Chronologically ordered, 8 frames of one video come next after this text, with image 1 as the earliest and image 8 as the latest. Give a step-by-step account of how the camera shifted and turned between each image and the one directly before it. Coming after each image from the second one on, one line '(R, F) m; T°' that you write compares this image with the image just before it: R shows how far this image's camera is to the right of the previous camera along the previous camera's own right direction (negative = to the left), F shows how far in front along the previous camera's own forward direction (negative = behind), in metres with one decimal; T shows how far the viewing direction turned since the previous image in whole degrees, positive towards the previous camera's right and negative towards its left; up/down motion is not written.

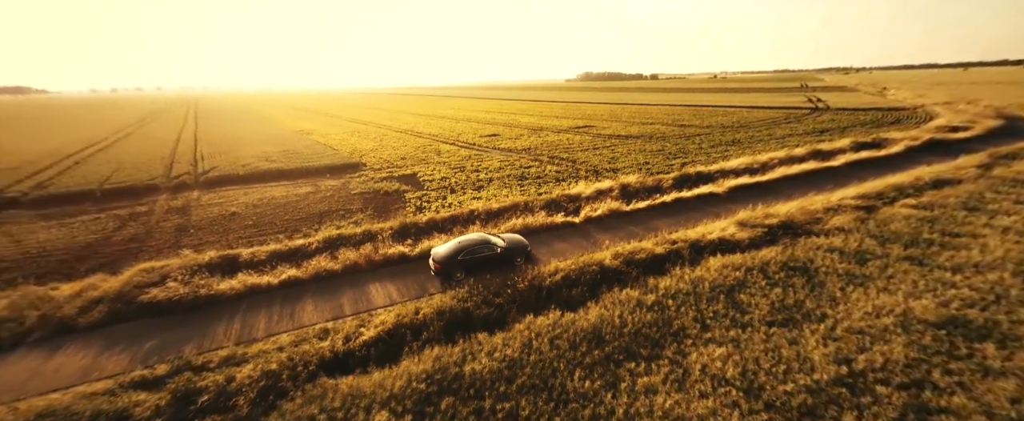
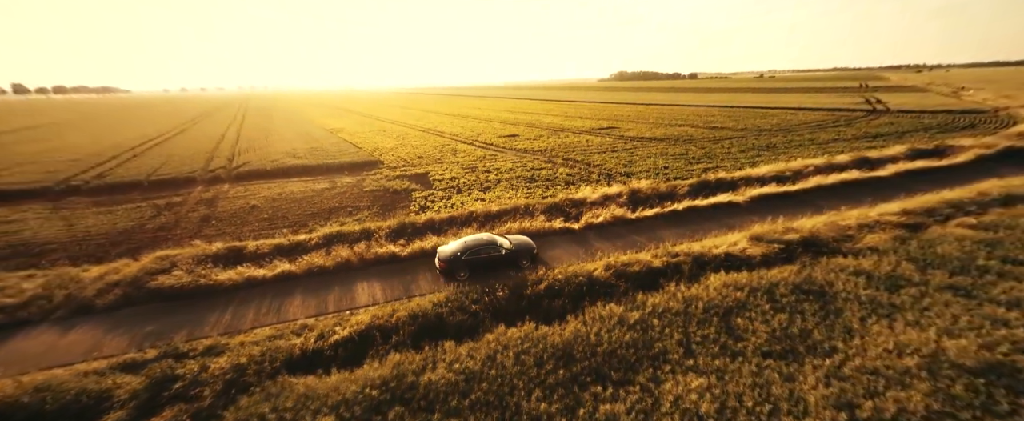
(+1.7, +0.5) m; -5°
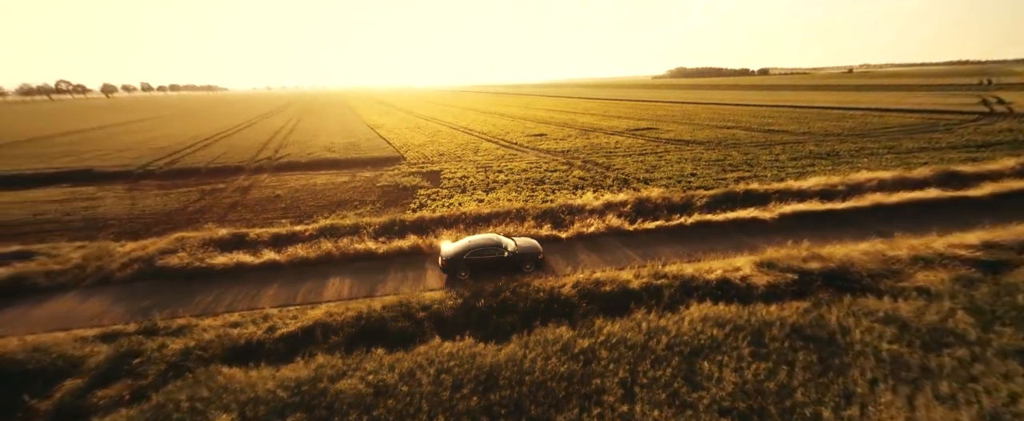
(+3.0, +0.9) m; -8°
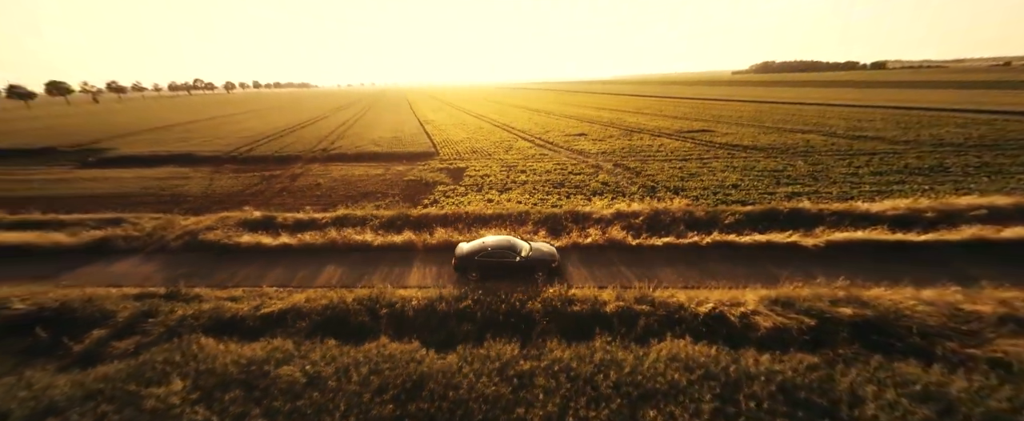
(+2.9, +0.7) m; -10°
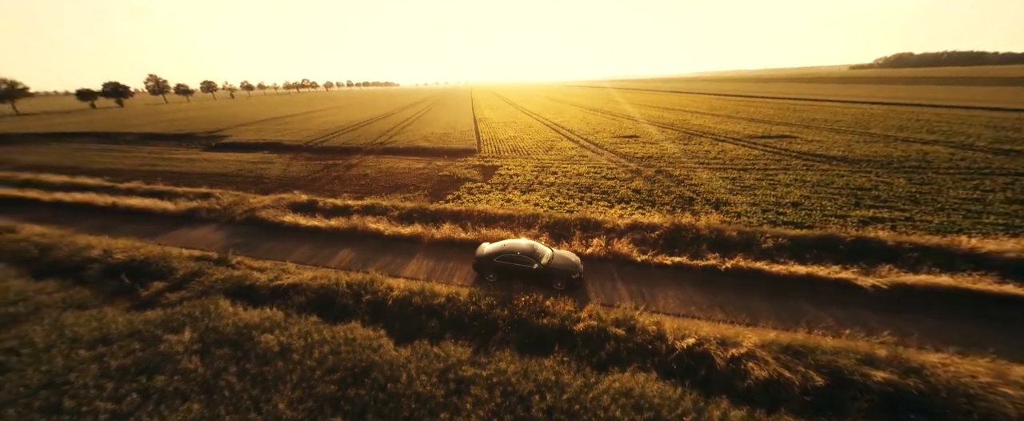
(+2.8, +0.5) m; -11°
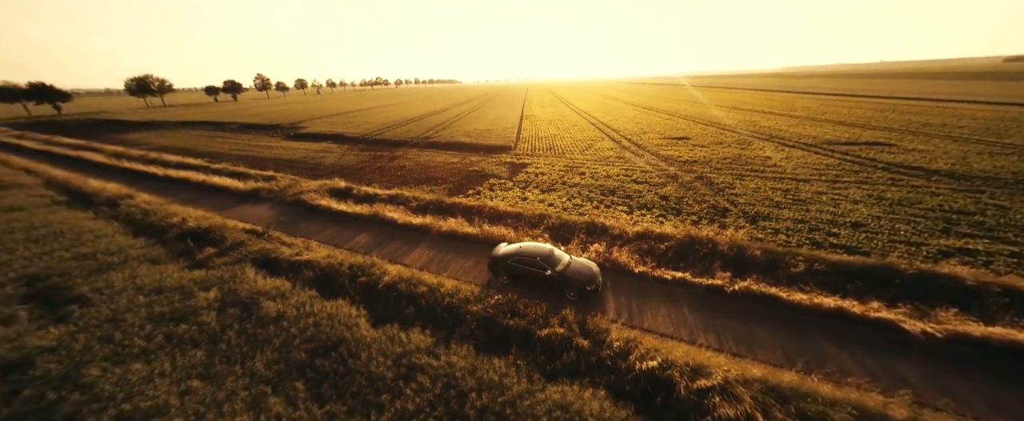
(+2.5, +0.2) m; -10°
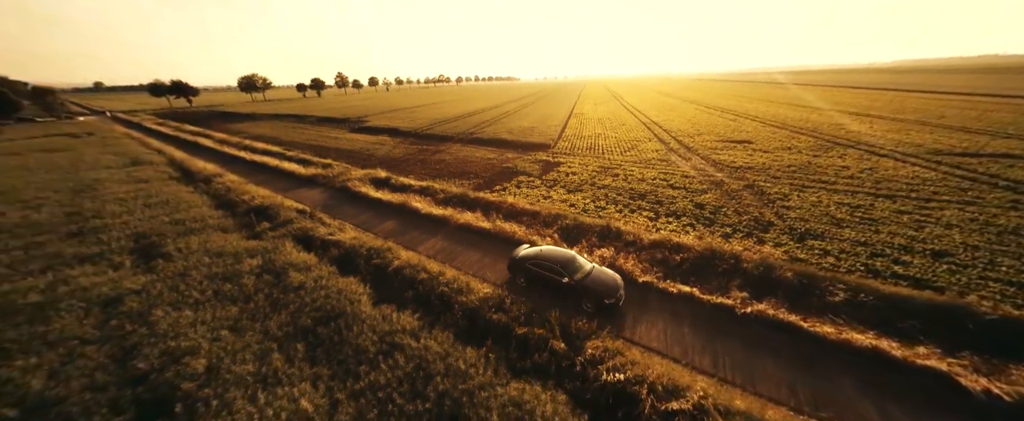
(+2.0, 0.0) m; -10°
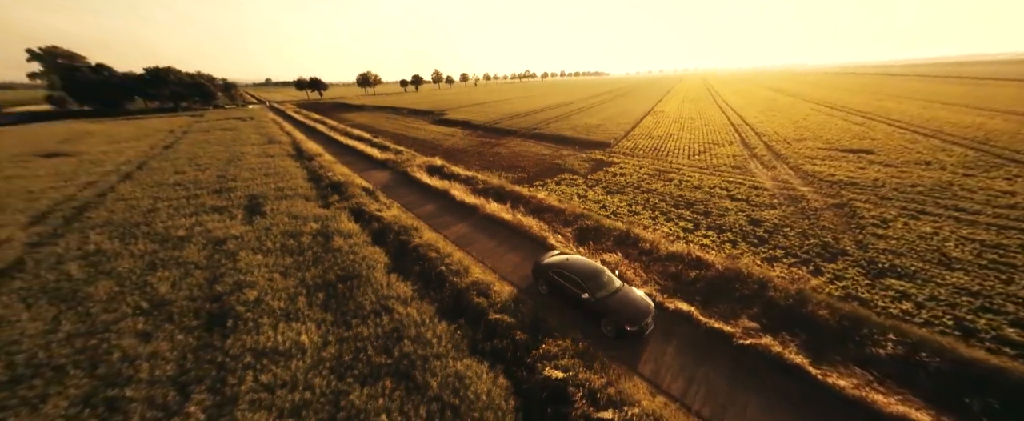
(+2.9, 0.0) m; -14°
